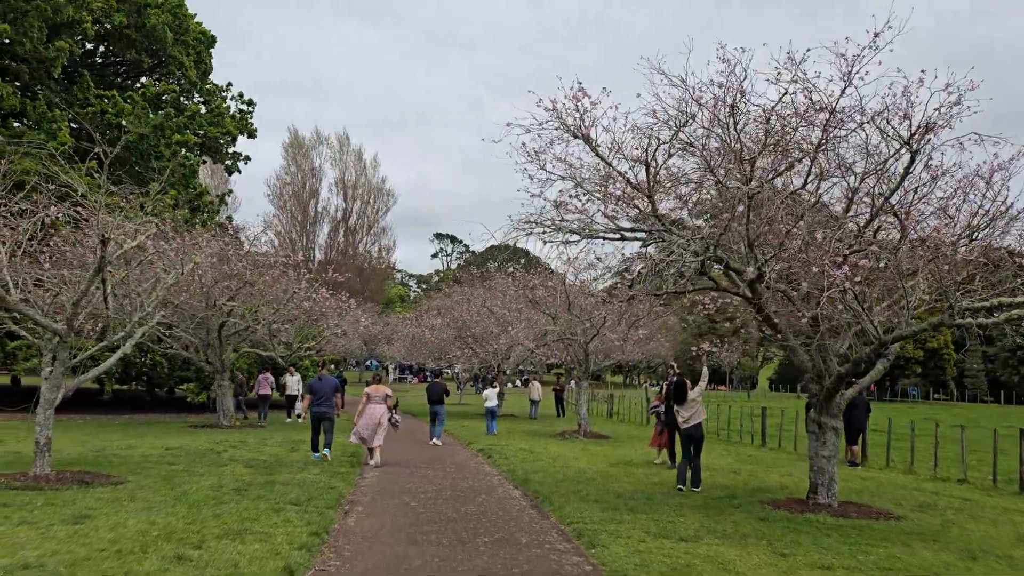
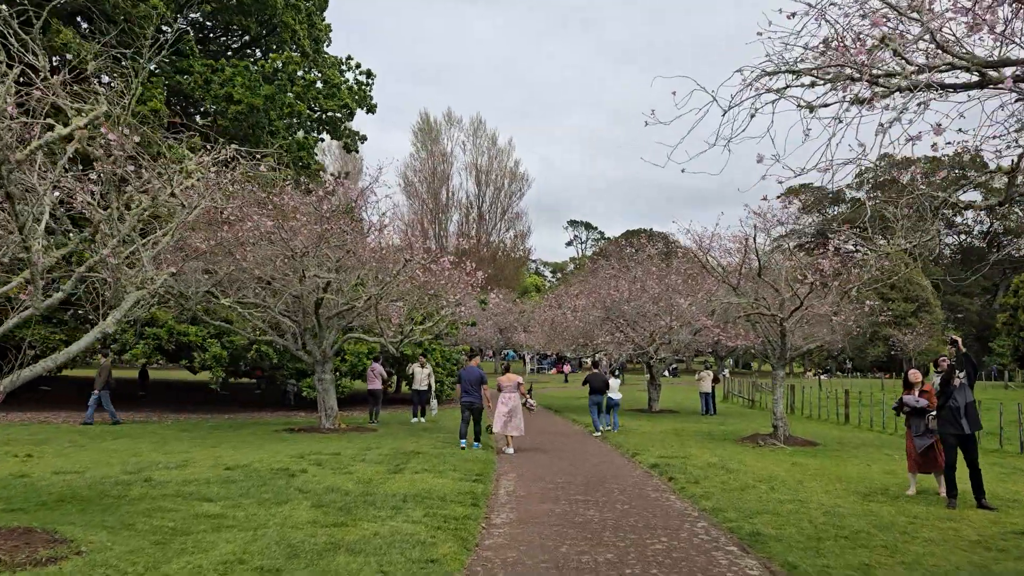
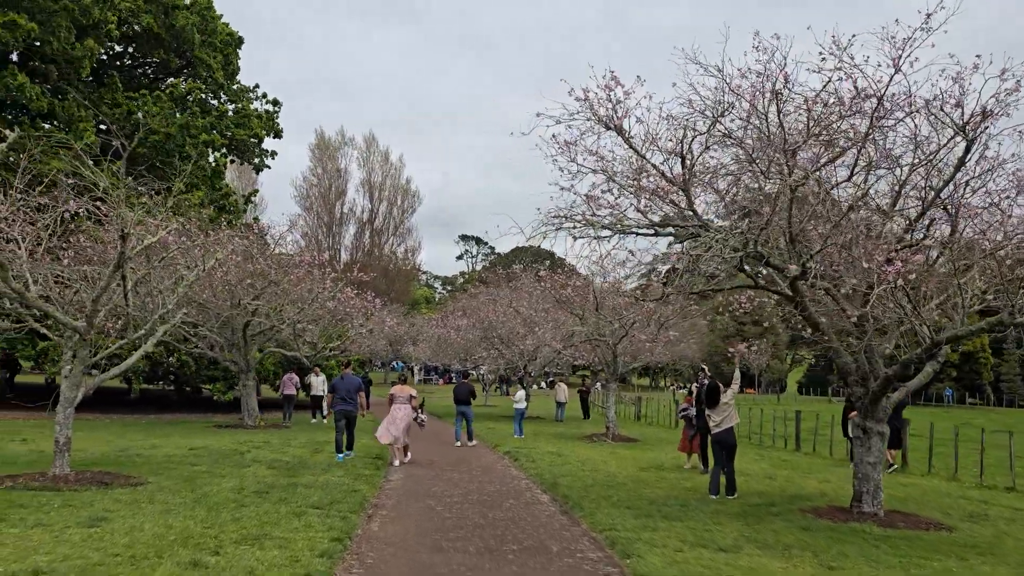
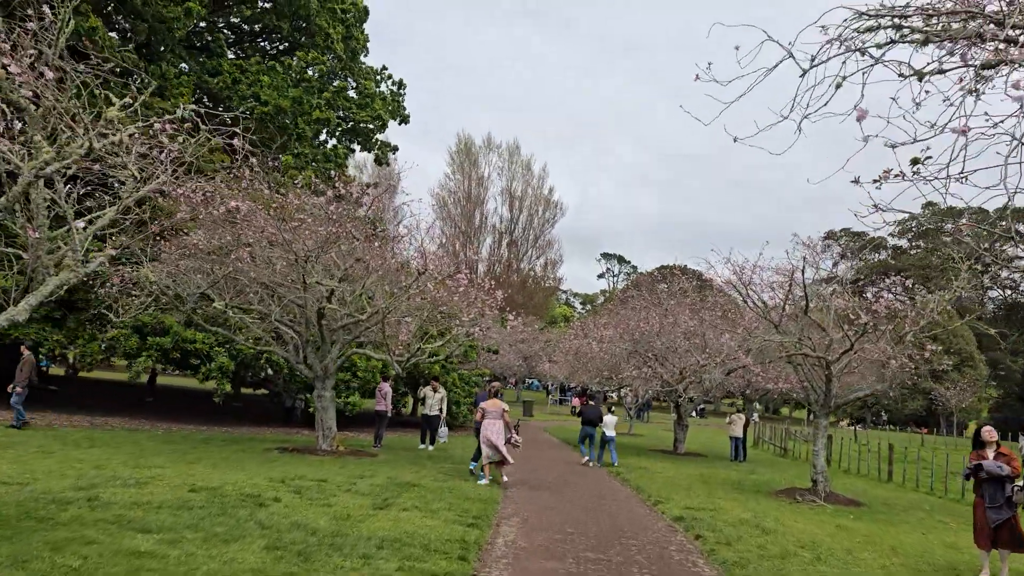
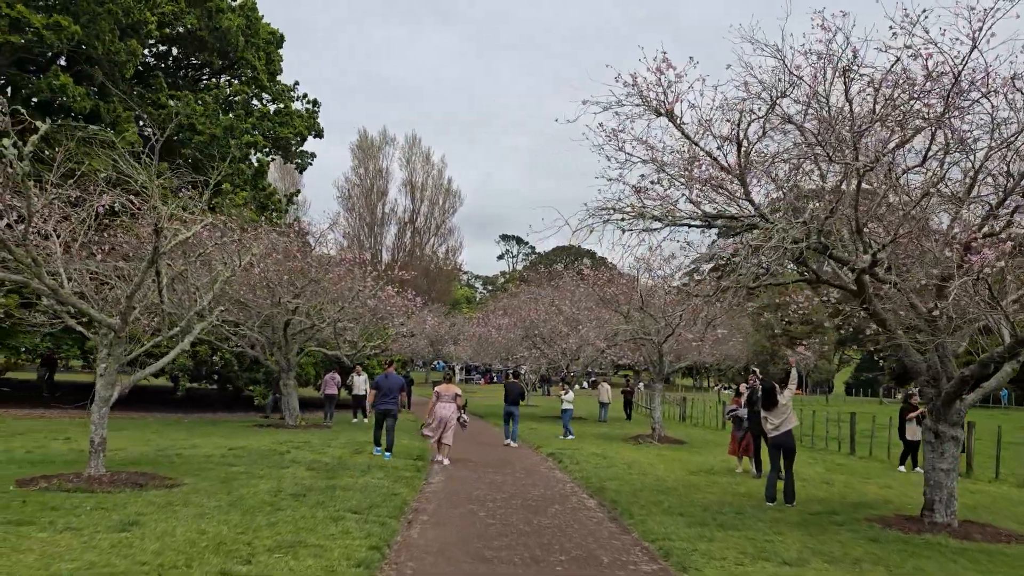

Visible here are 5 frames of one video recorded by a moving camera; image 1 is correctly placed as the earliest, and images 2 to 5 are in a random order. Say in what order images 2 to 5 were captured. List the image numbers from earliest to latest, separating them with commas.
3, 5, 2, 4
